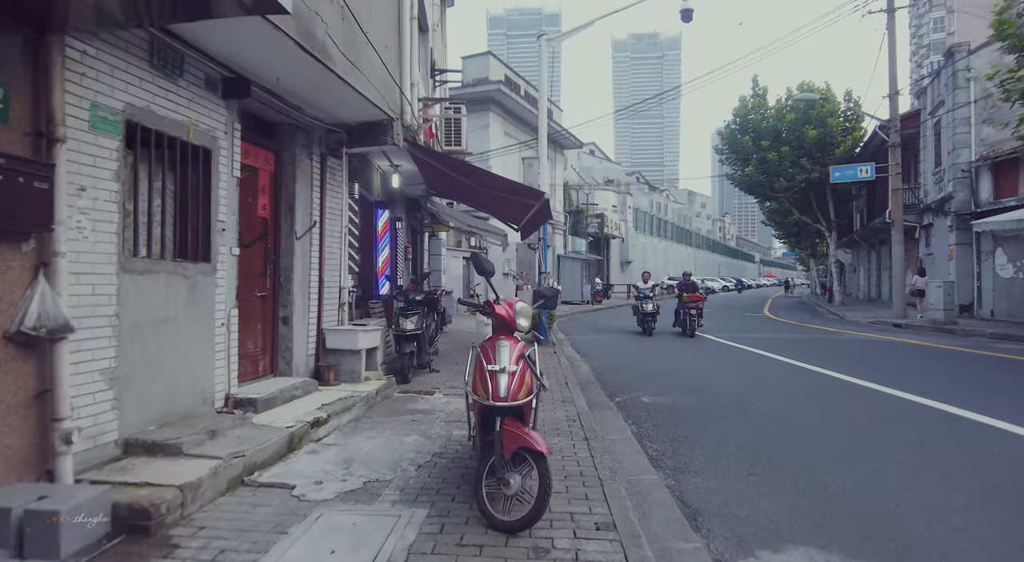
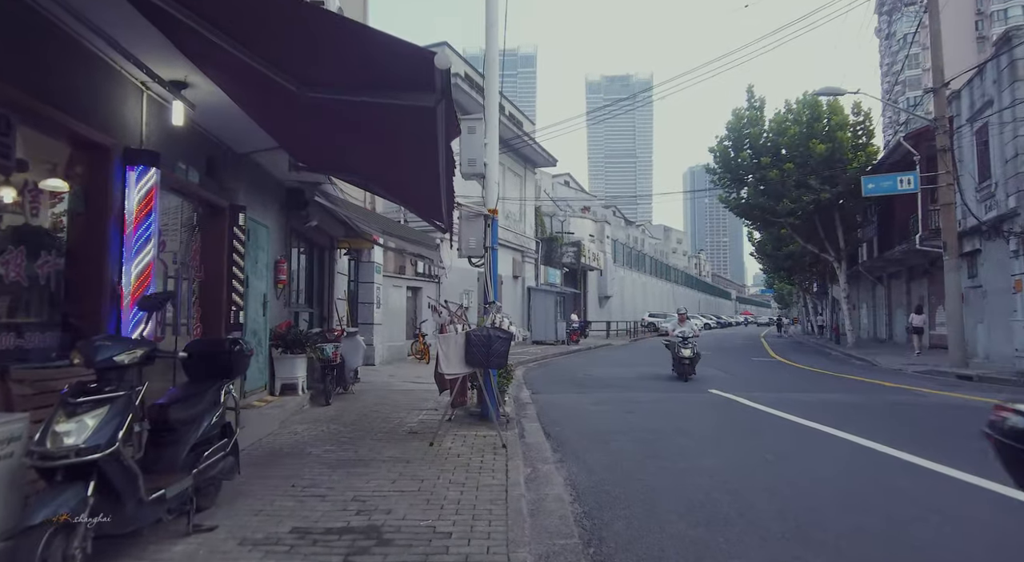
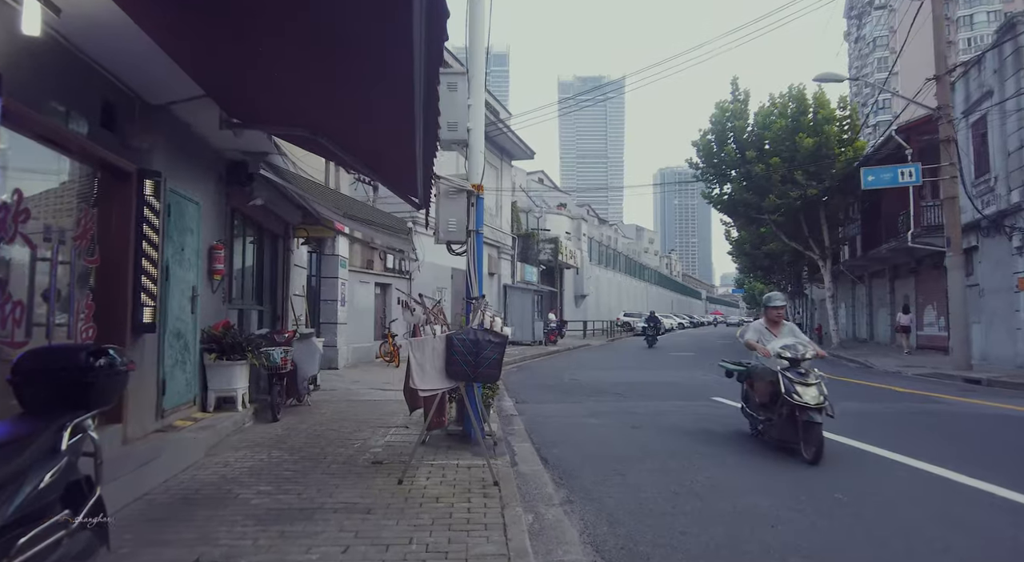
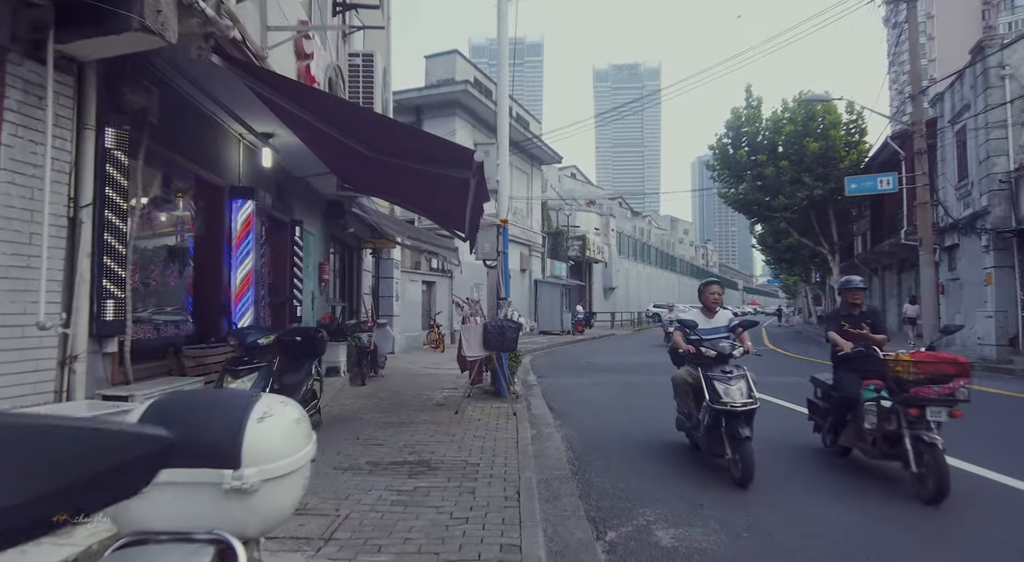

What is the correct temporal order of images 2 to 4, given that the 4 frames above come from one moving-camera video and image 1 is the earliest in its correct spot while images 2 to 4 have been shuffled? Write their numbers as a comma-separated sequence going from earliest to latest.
4, 2, 3
